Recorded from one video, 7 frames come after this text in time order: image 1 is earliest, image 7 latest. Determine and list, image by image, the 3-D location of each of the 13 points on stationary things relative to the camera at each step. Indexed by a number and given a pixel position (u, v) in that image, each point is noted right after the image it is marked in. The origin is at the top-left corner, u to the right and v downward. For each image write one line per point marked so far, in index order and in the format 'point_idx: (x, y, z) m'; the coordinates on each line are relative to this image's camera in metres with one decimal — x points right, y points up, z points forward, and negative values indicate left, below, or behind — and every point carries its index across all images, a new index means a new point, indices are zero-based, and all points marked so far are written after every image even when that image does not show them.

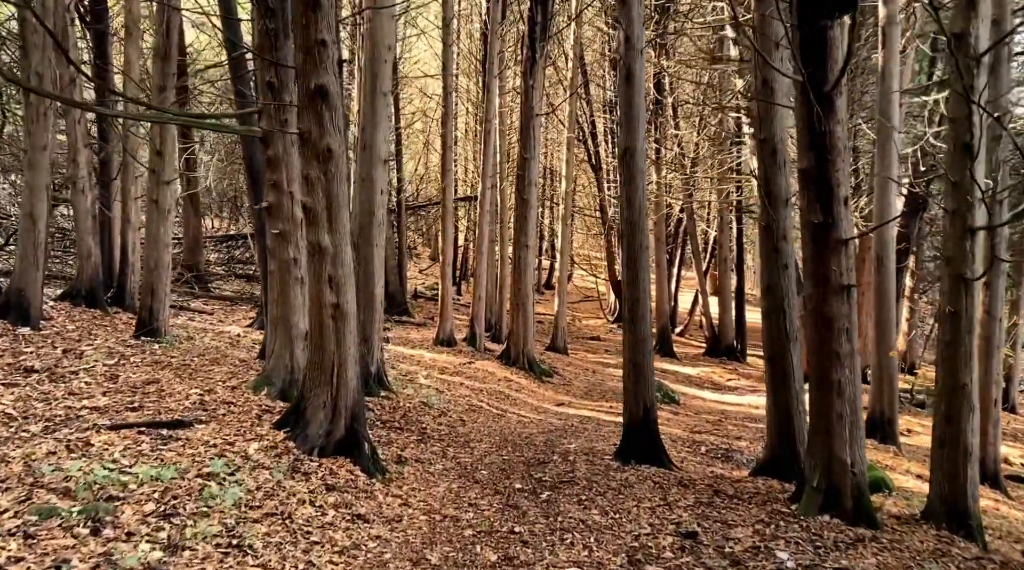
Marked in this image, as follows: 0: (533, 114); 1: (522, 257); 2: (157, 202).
0: (+0.4, +3.1, +17.6) m
1: (+0.2, +0.5, +18.2) m
2: (-4.7, +1.1, +12.8) m
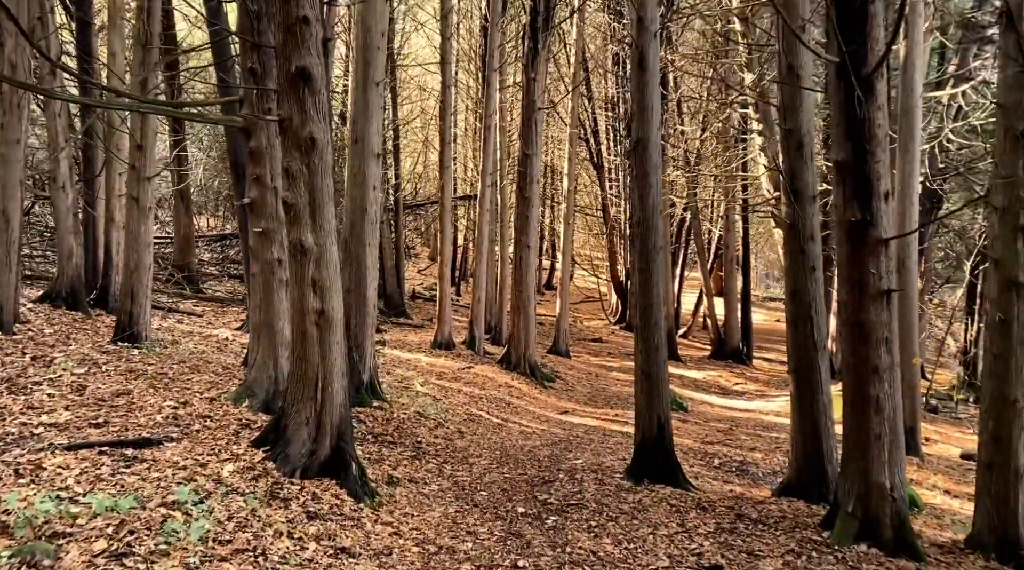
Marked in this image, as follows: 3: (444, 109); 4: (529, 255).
0: (+0.4, +3.1, +16.9) m
1: (+0.2, +0.5, +17.5) m
2: (-4.7, +1.1, +12.1) m
3: (-1.4, +3.6, +20.0) m
4: (+0.3, +0.5, +17.4) m
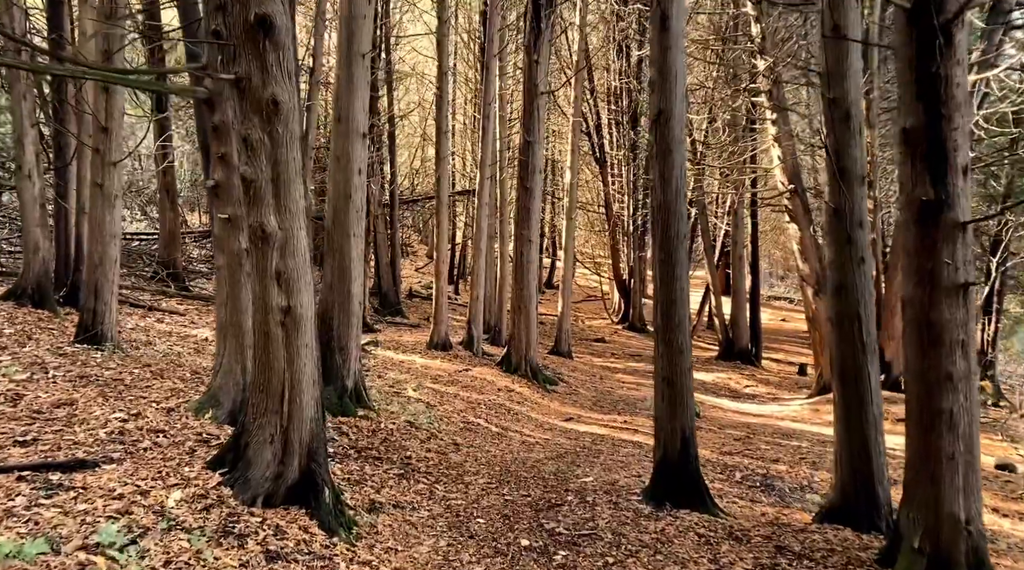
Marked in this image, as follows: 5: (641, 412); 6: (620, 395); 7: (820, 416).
0: (+0.4, +3.1, +15.8) m
1: (+0.2, +0.5, +16.5) m
2: (-4.7, +1.1, +11.0) m
3: (-1.4, +3.6, +18.9) m
4: (+0.3, +0.6, +16.3) m
5: (+2.0, -2.0, +15.1) m
6: (+2.0, -2.0, +17.6) m
7: (+5.7, -2.4, +18.0) m
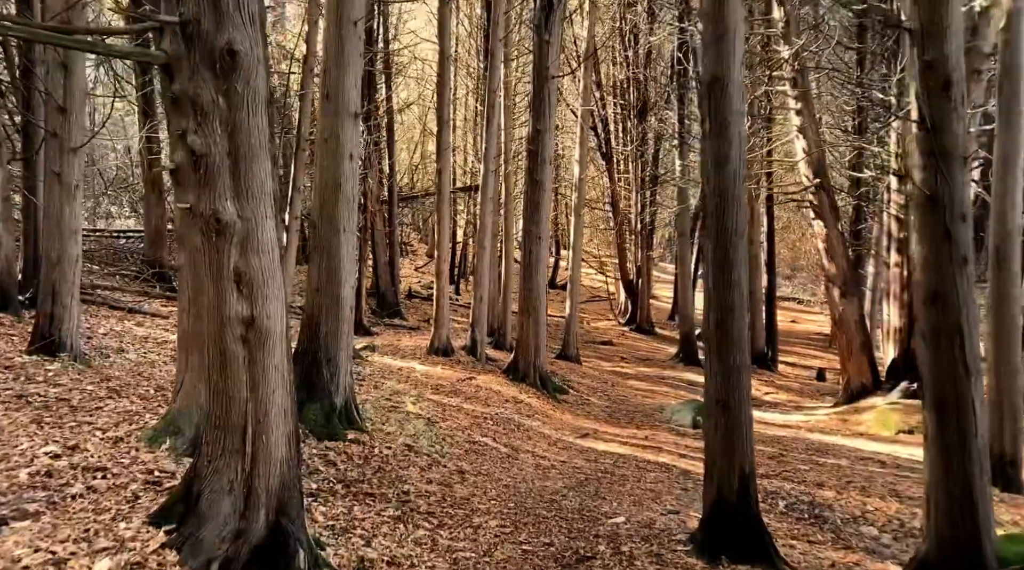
0: (+0.5, +3.1, +14.6) m
1: (+0.3, +0.5, +15.2) m
2: (-4.5, +1.1, +9.7) m
3: (-1.3, +3.6, +17.7) m
4: (+0.5, +0.6, +15.1) m
5: (+2.1, -2.0, +13.8) m
6: (+2.1, -2.0, +16.4) m
7: (+5.8, -2.4, +16.7) m
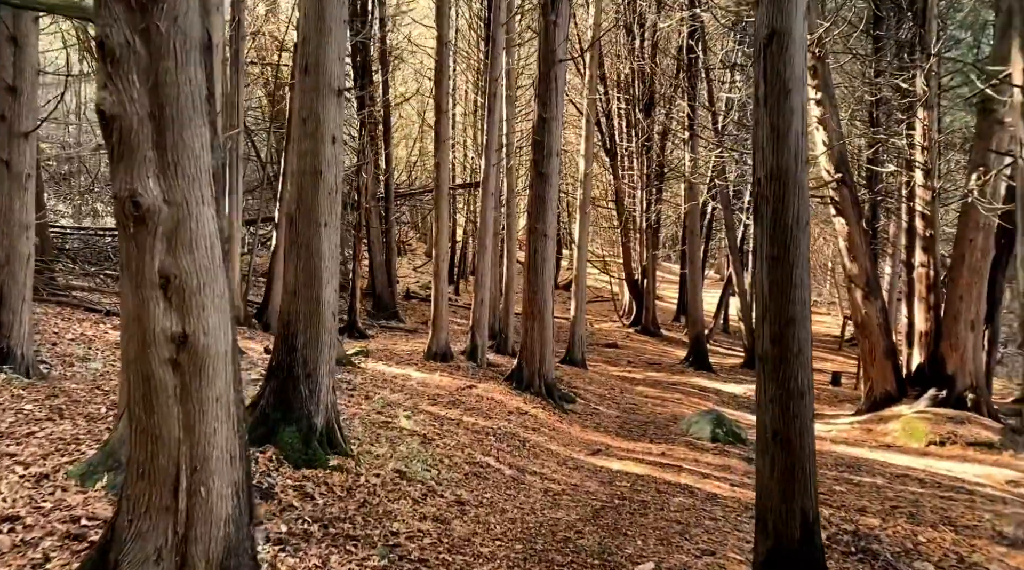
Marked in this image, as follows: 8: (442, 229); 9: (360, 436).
0: (+0.6, +3.1, +13.5) m
1: (+0.4, +0.5, +14.1) m
2: (-4.5, +1.1, +8.6) m
3: (-1.2, +3.6, +16.6) m
4: (+0.5, +0.5, +14.0) m
5: (+2.2, -2.0, +12.7) m
6: (+2.1, -2.0, +15.3) m
7: (+5.9, -2.5, +15.6) m
8: (-1.2, +1.0, +16.9) m
9: (-1.3, -1.3, +8.4) m
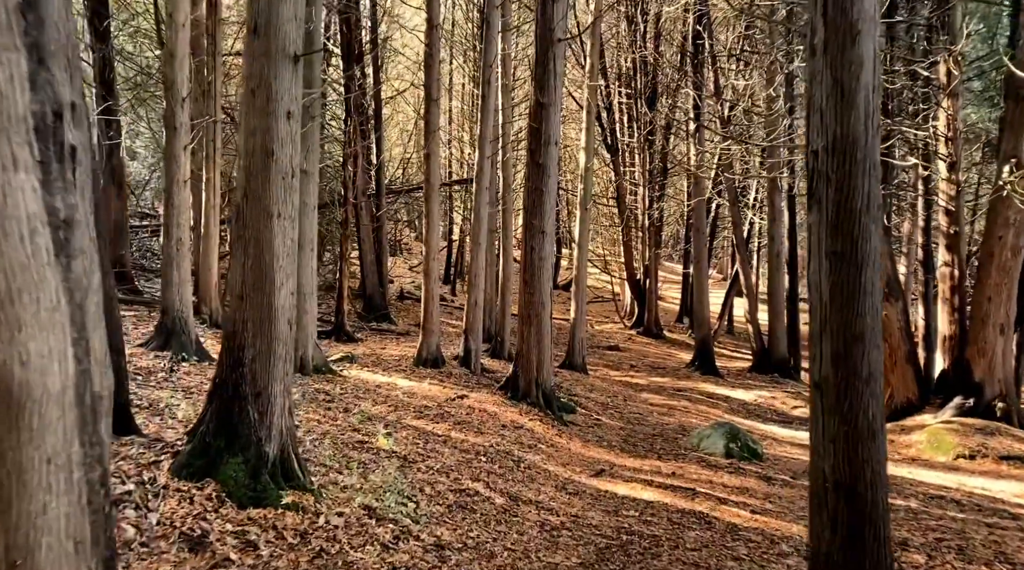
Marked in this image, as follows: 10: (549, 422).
0: (+0.5, +3.1, +12.4) m
1: (+0.3, +0.5, +13.0) m
2: (-4.5, +1.1, +7.5) m
3: (-1.3, +3.6, +15.5) m
4: (+0.4, +0.5, +12.9) m
5: (+2.1, -2.0, +11.6) m
6: (+2.1, -2.0, +14.2) m
7: (+5.8, -2.5, +14.5) m
8: (-1.3, +1.0, +15.8) m
9: (-1.4, -1.3, +7.3) m
10: (+0.5, -1.7, +12.0) m
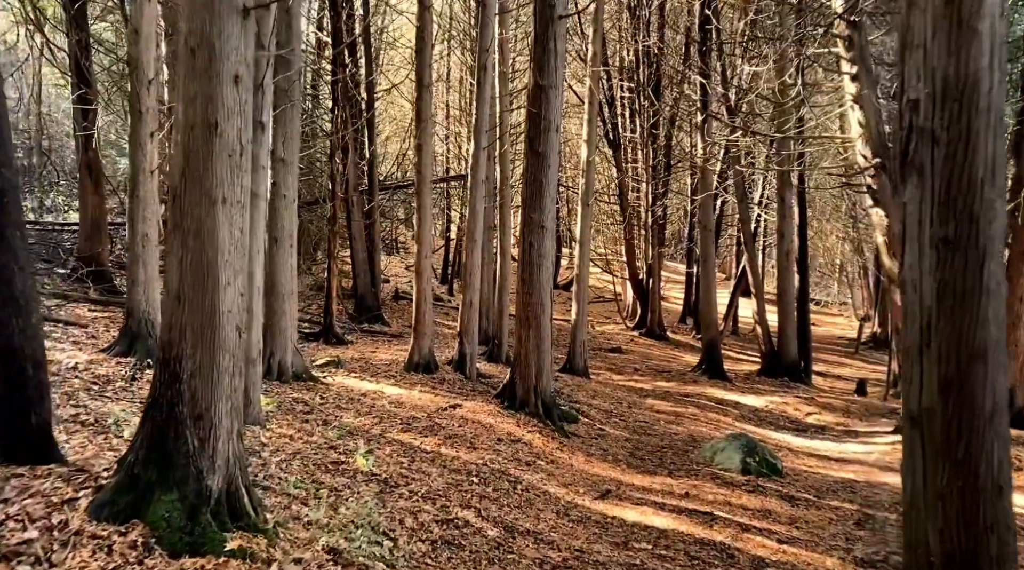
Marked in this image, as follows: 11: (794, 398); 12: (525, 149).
0: (+0.5, +3.1, +11.4) m
1: (+0.3, +0.5, +12.0) m
2: (-4.6, +1.1, +6.5) m
3: (-1.3, +3.6, +14.5) m
4: (+0.4, +0.5, +11.9) m
5: (+2.1, -2.0, +10.6) m
6: (+2.0, -2.0, +13.2) m
7: (+5.8, -2.5, +13.5) m
8: (-1.3, +1.0, +14.8) m
9: (-1.4, -1.3, +6.3) m
10: (+0.4, -1.7, +11.0) m
11: (+5.6, -2.3, +19.2) m
12: (+0.2, +1.6, +11.7) m
